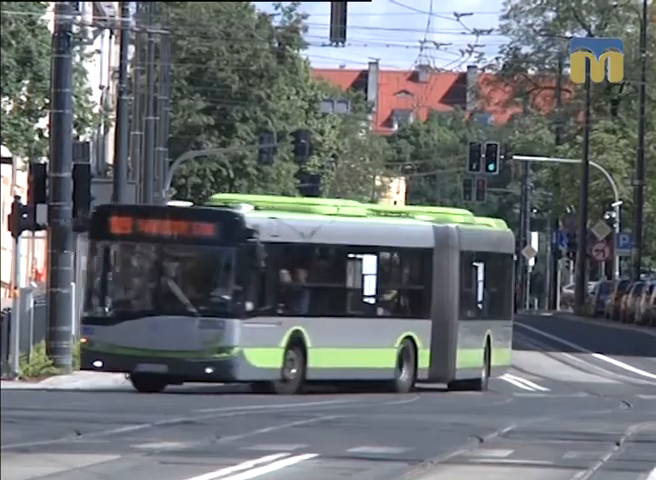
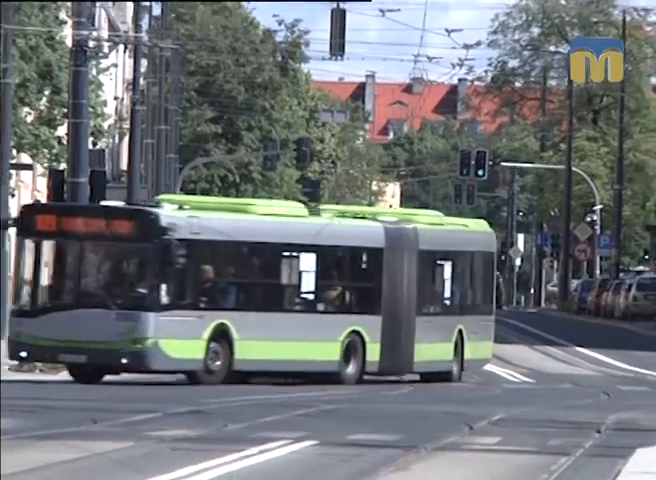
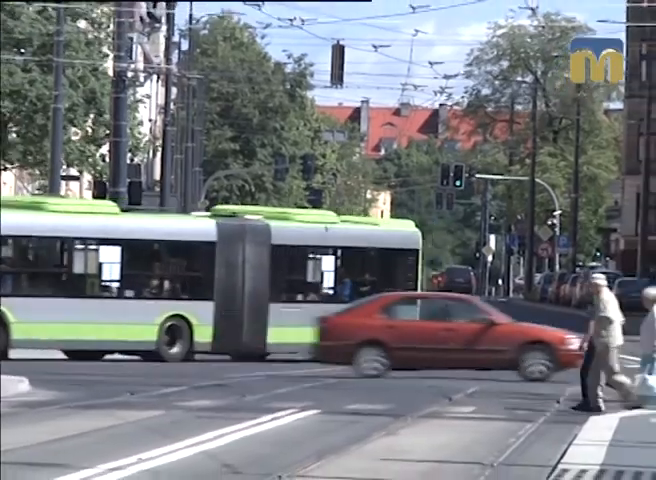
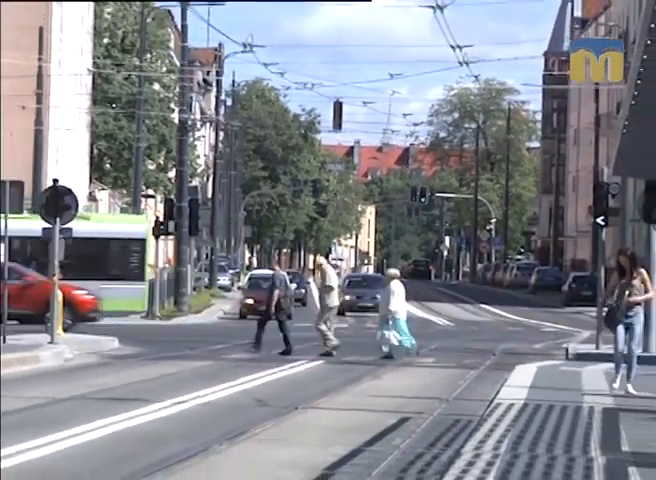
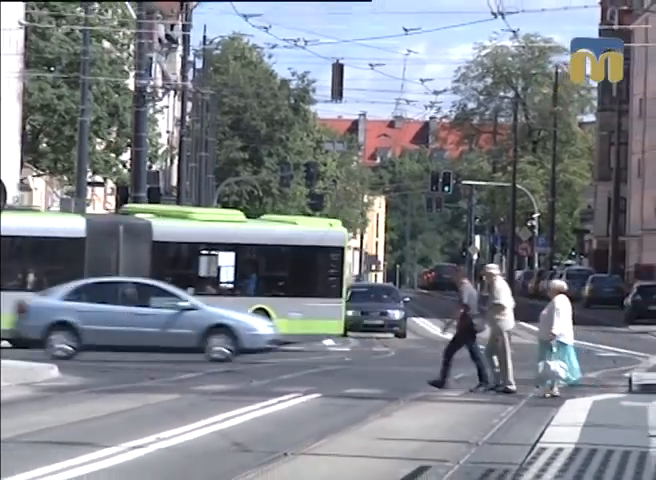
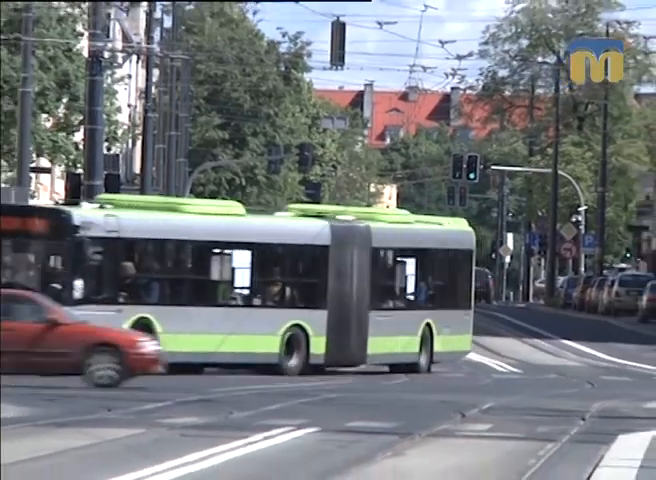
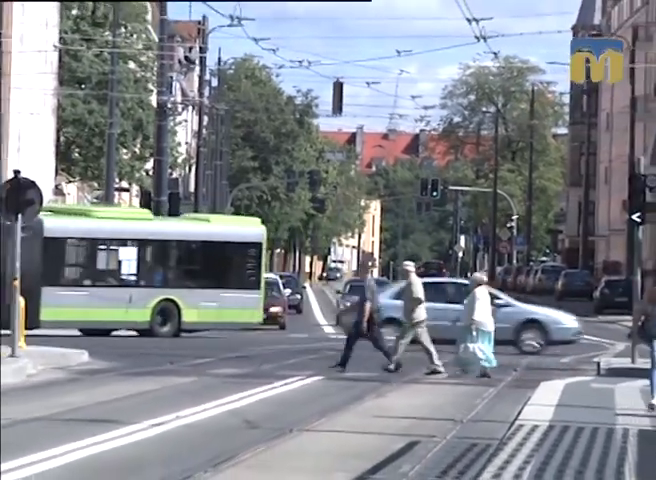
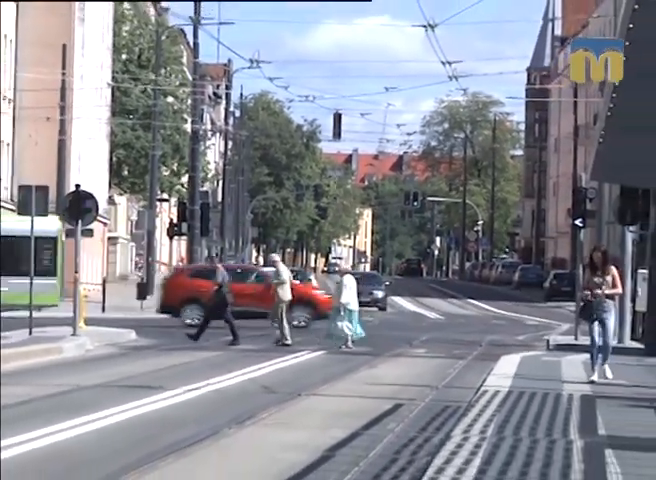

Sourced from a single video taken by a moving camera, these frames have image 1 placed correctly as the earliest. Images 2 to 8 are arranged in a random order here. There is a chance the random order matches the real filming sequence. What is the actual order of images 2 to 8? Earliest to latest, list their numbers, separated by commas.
2, 6, 3, 5, 7, 4, 8
